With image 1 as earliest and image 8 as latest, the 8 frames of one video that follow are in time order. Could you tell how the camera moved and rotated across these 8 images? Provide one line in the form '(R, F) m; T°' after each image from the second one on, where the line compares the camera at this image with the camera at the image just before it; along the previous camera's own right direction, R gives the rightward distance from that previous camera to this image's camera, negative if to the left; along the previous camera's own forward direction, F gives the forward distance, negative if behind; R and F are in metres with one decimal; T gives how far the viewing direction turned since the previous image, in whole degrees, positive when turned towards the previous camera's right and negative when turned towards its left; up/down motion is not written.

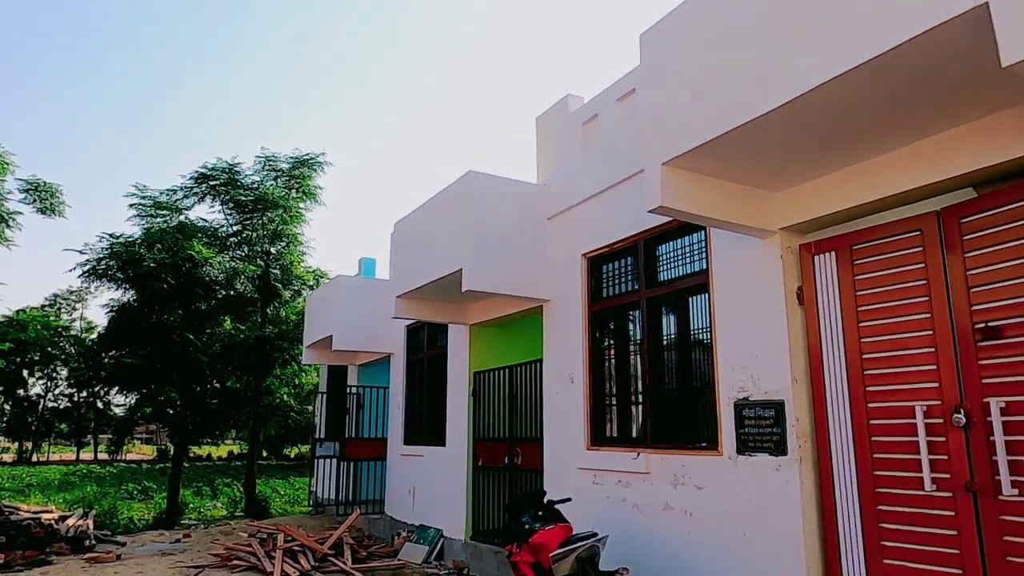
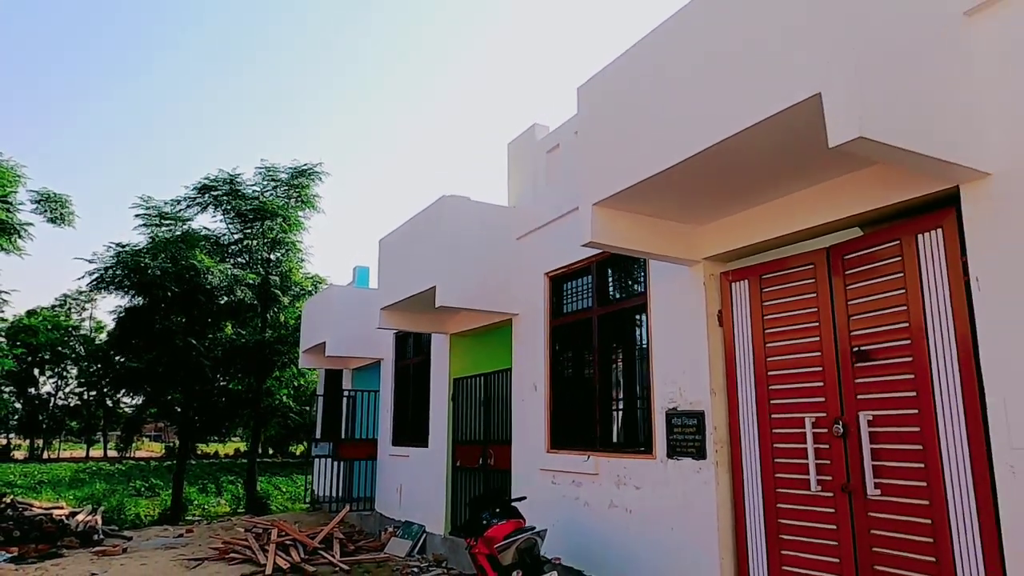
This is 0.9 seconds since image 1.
(+0.4, -0.6) m; -1°
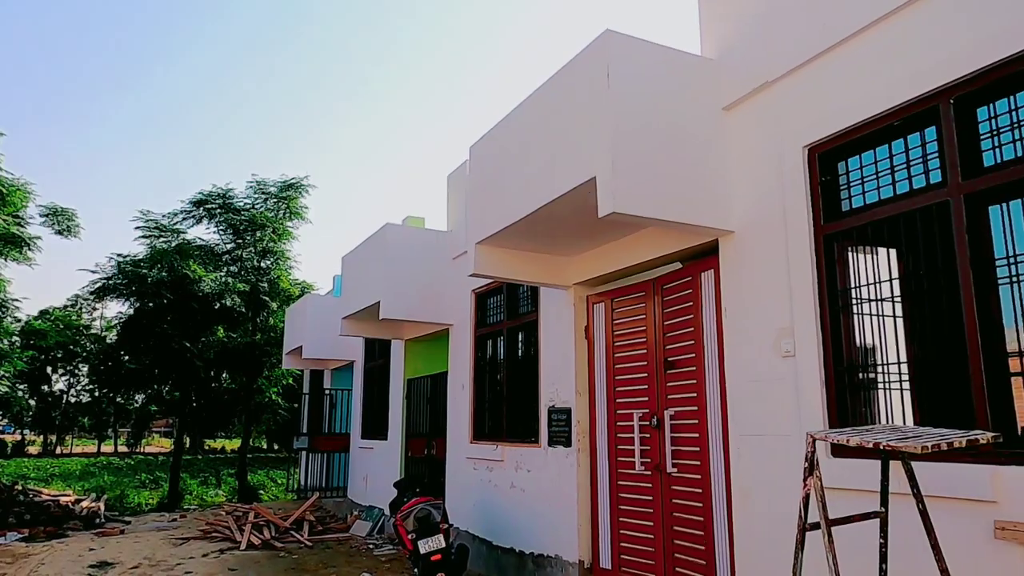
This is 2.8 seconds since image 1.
(+0.9, -1.2) m; -1°
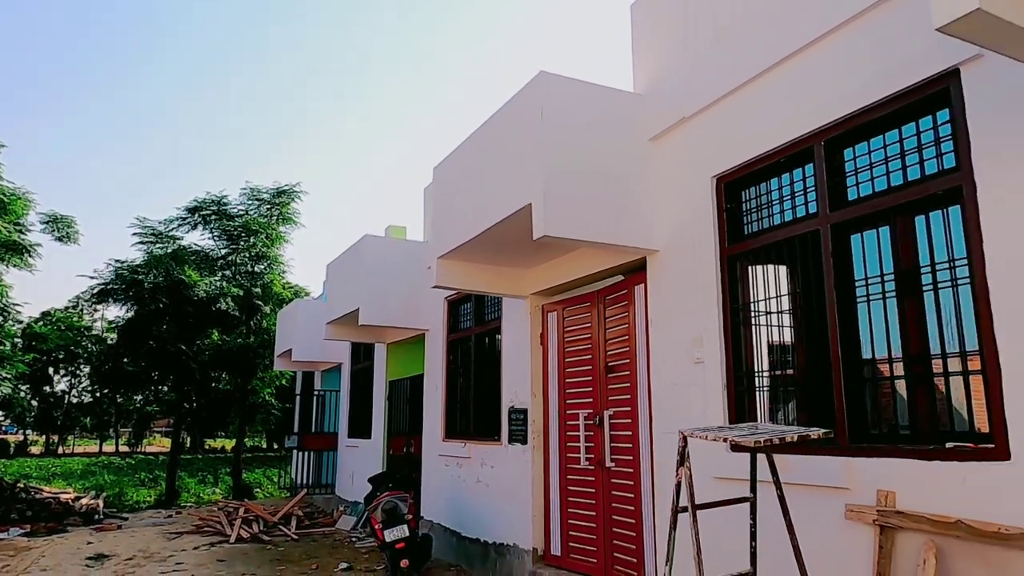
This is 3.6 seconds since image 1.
(+0.4, -0.5) m; 0°
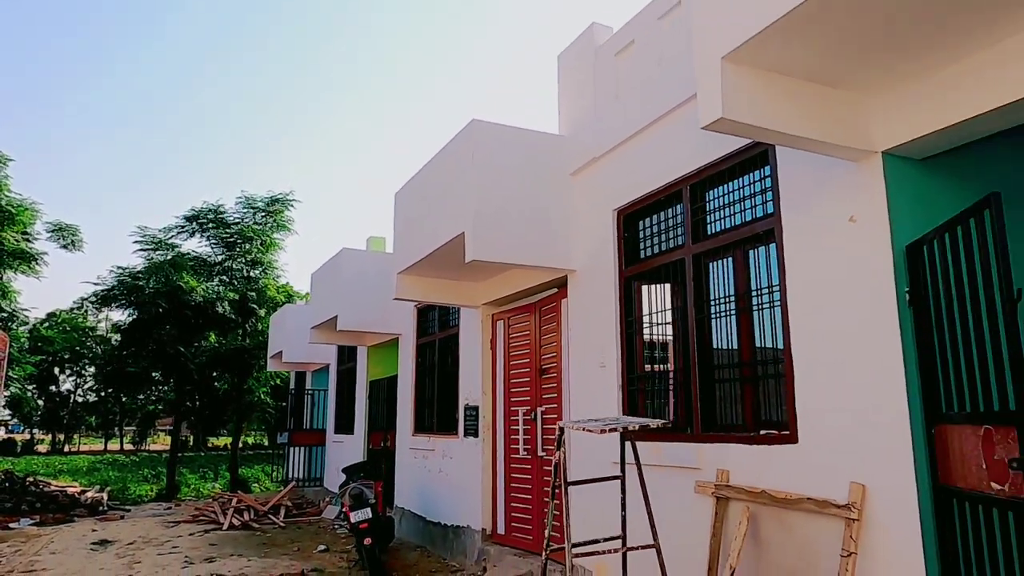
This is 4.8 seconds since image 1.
(+0.6, -0.9) m; 0°
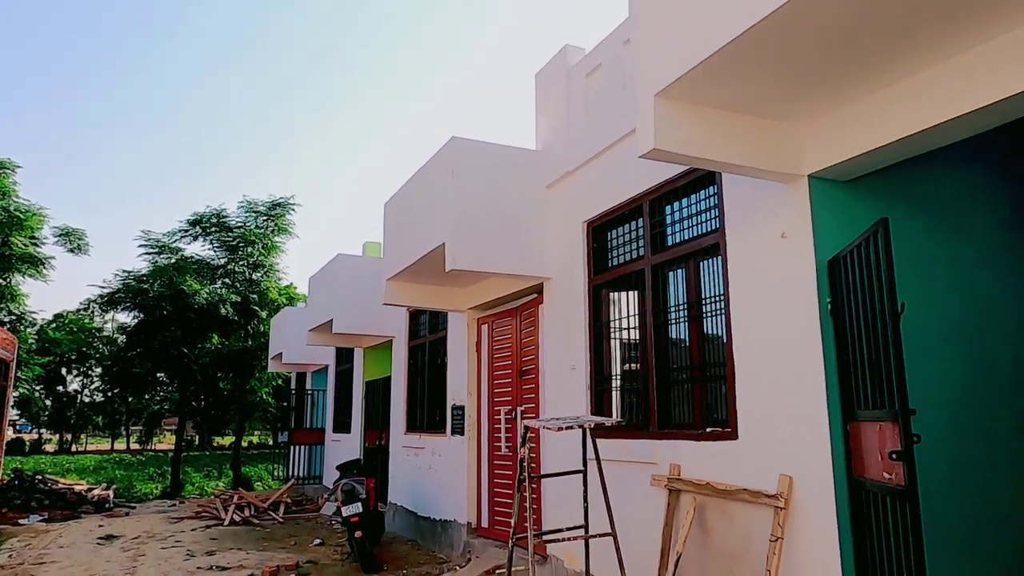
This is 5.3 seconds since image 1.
(+0.2, -0.4) m; 0°
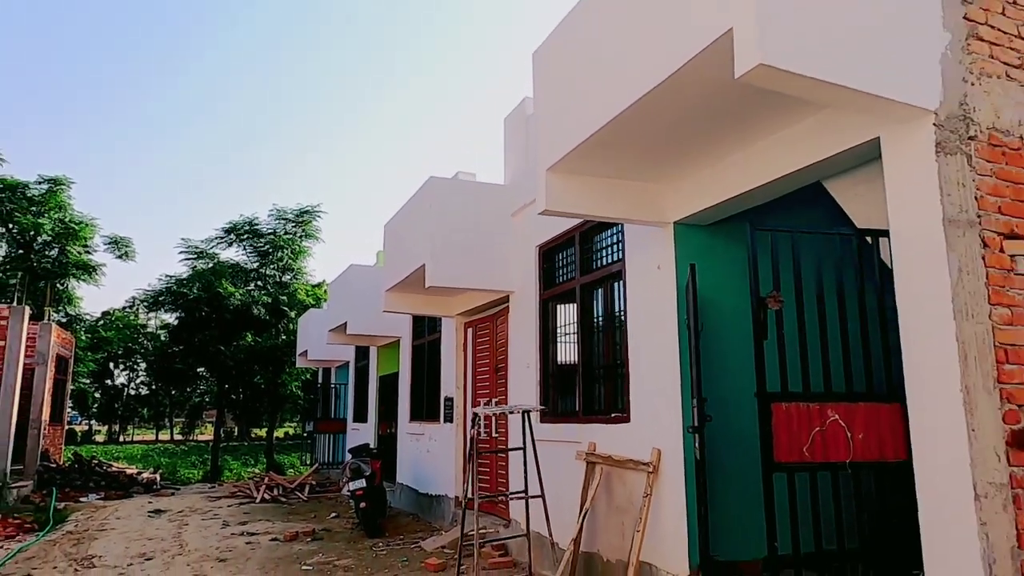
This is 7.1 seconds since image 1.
(+0.7, -1.3) m; -3°
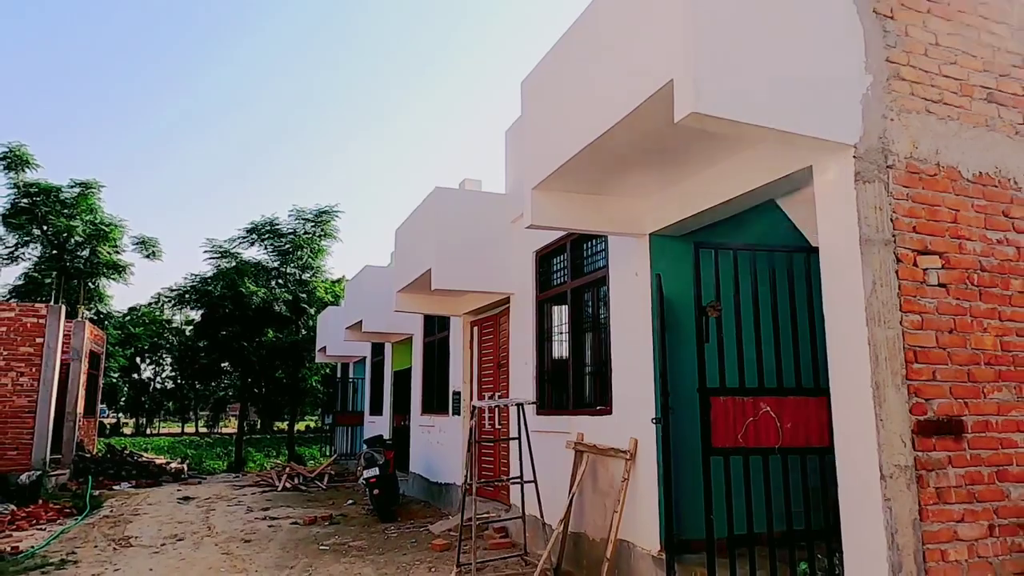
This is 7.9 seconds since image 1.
(+0.2, -0.6) m; -2°
